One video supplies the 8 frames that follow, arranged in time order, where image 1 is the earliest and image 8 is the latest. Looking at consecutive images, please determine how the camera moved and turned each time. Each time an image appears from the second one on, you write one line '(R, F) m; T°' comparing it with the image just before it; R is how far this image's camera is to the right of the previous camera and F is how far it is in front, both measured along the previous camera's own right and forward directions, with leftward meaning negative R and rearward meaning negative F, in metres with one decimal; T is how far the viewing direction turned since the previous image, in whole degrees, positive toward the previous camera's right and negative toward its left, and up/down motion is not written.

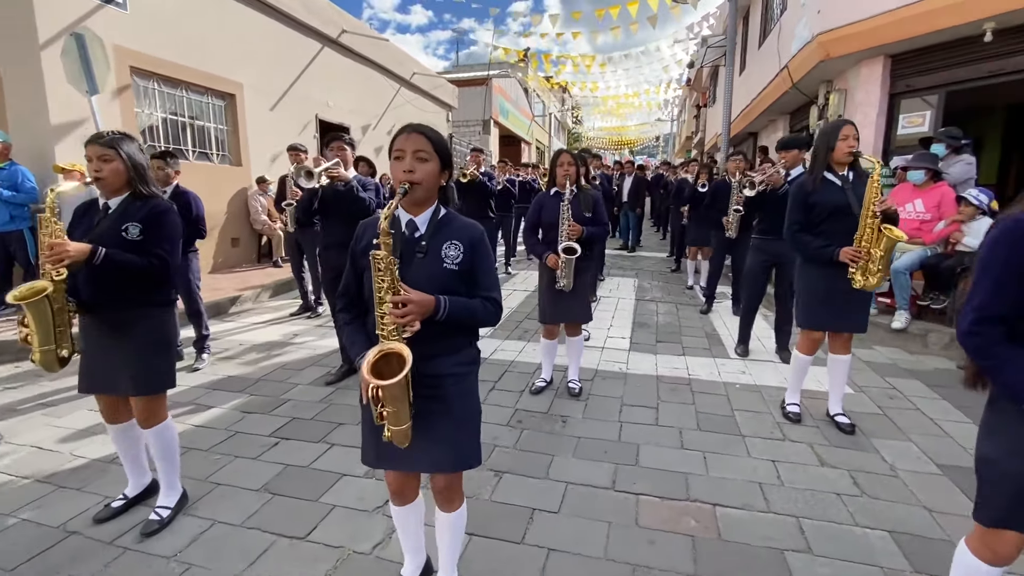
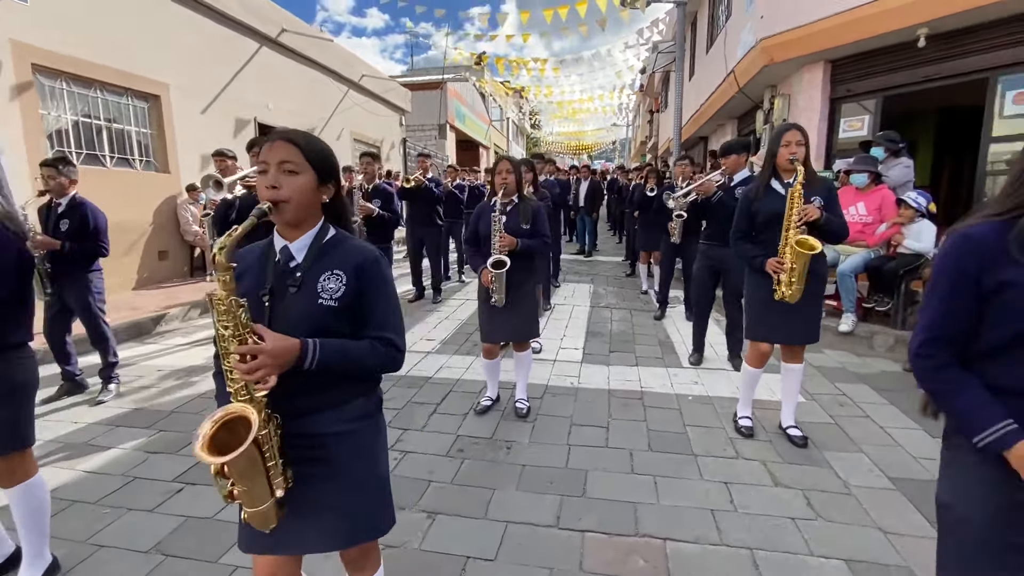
(+0.2, +0.3) m; +4°
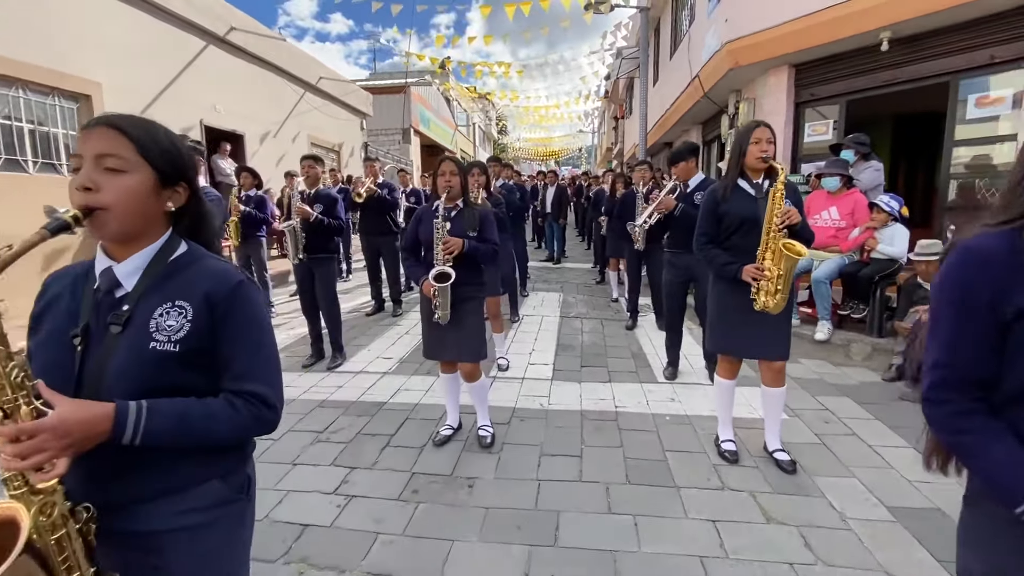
(+0.1, +0.4) m; +3°
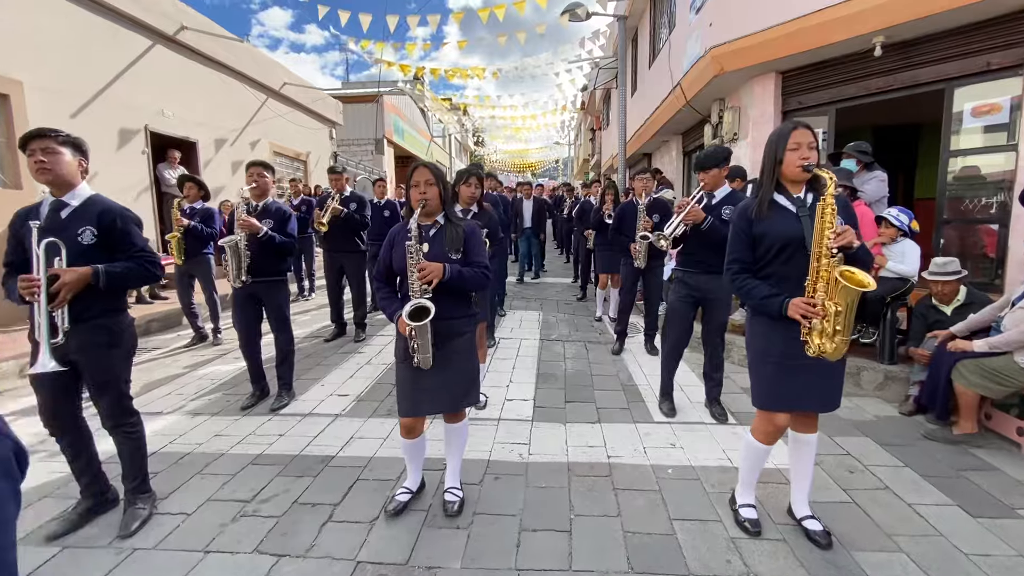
(0.0, +0.7) m; +2°
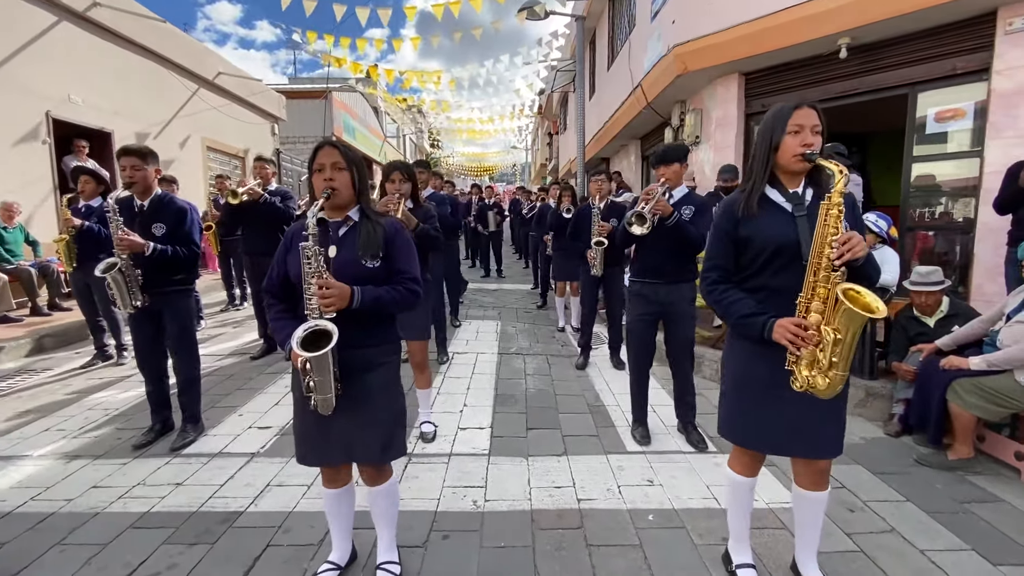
(0.0, +0.6) m; +5°
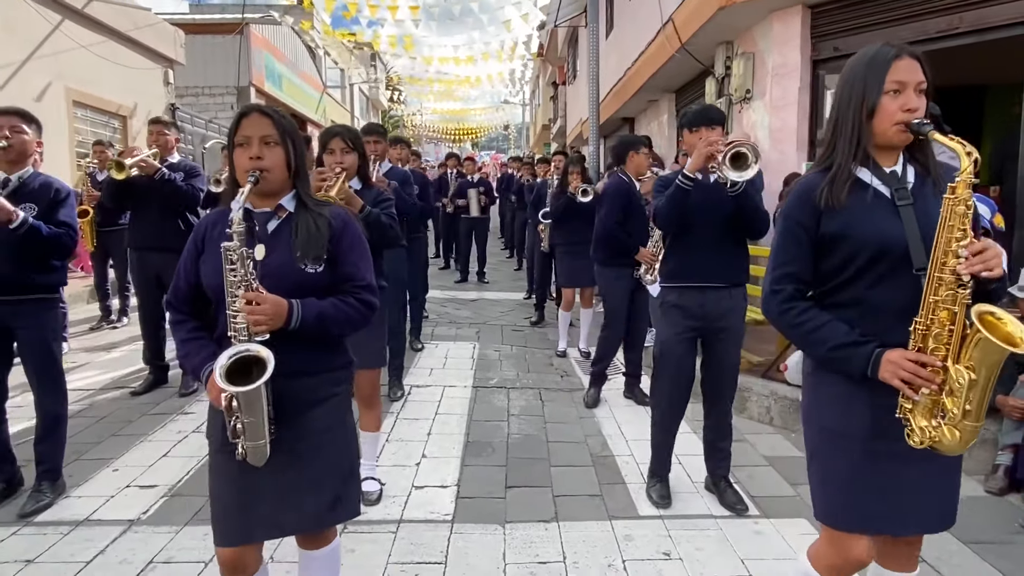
(+0.2, +1.1) m; -1°
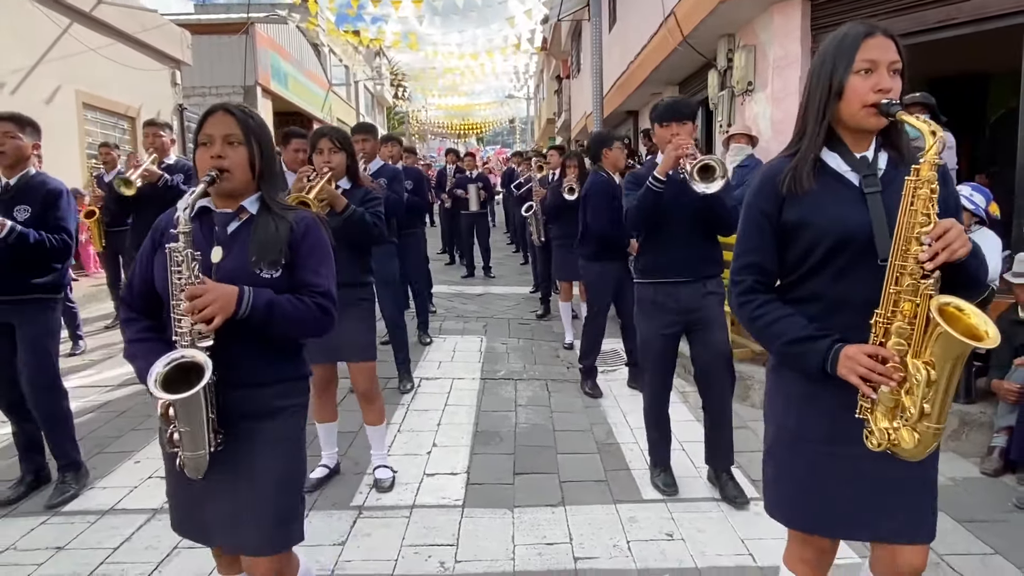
(0.0, 0.0) m; 0°
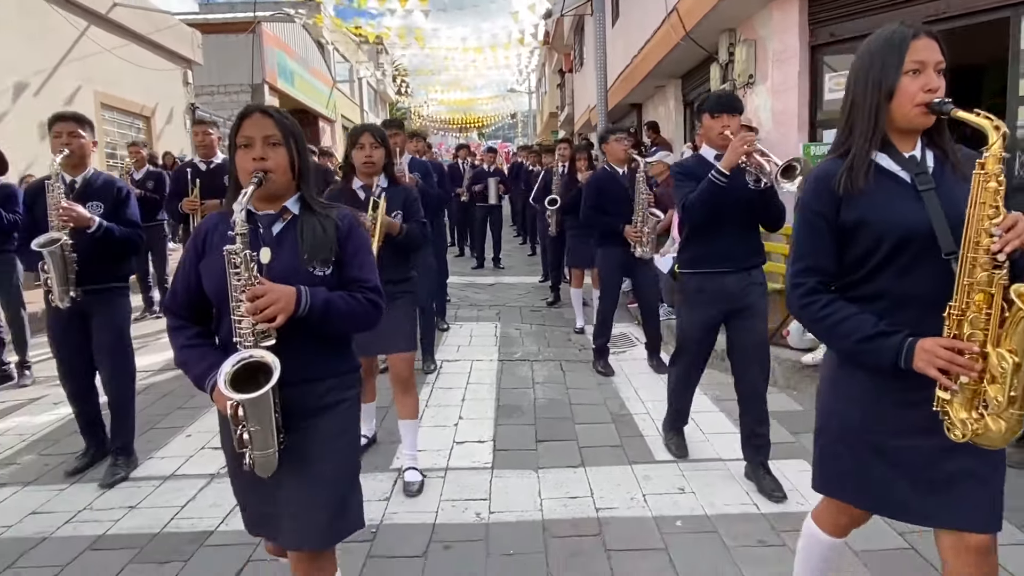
(-0.1, -0.1) m; +1°
